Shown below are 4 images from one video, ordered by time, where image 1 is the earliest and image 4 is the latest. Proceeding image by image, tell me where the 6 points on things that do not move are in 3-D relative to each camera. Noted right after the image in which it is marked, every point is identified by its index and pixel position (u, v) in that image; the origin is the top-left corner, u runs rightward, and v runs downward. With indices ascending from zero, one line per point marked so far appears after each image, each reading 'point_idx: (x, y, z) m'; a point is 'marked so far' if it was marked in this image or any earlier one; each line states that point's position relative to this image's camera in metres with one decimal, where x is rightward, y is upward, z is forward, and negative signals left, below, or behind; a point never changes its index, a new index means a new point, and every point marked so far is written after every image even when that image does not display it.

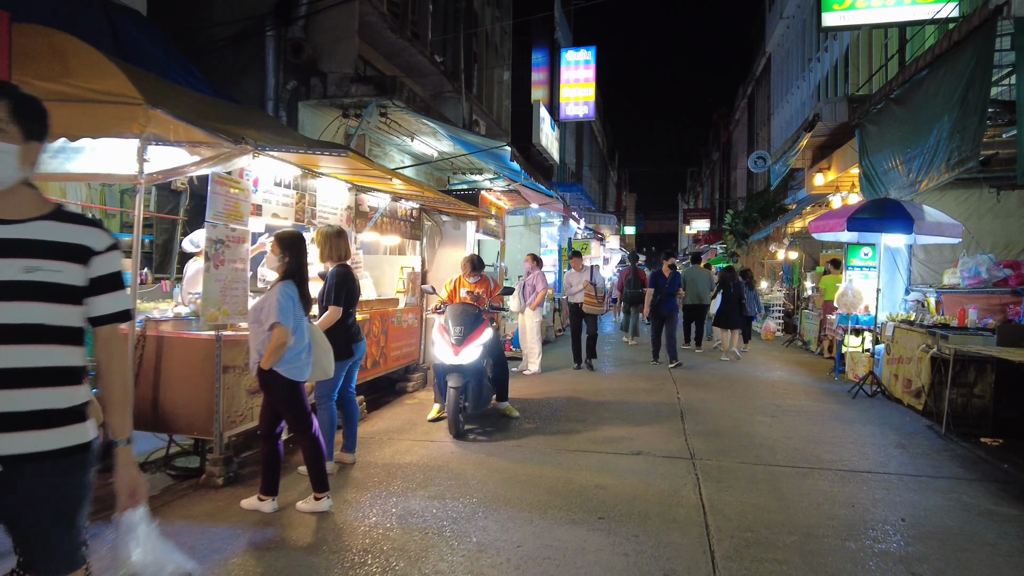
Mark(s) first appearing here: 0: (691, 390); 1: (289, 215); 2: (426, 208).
0: (+2.7, -1.5, +8.2) m
1: (-2.2, +0.7, +5.3) m
2: (-1.3, +1.2, +8.1) m
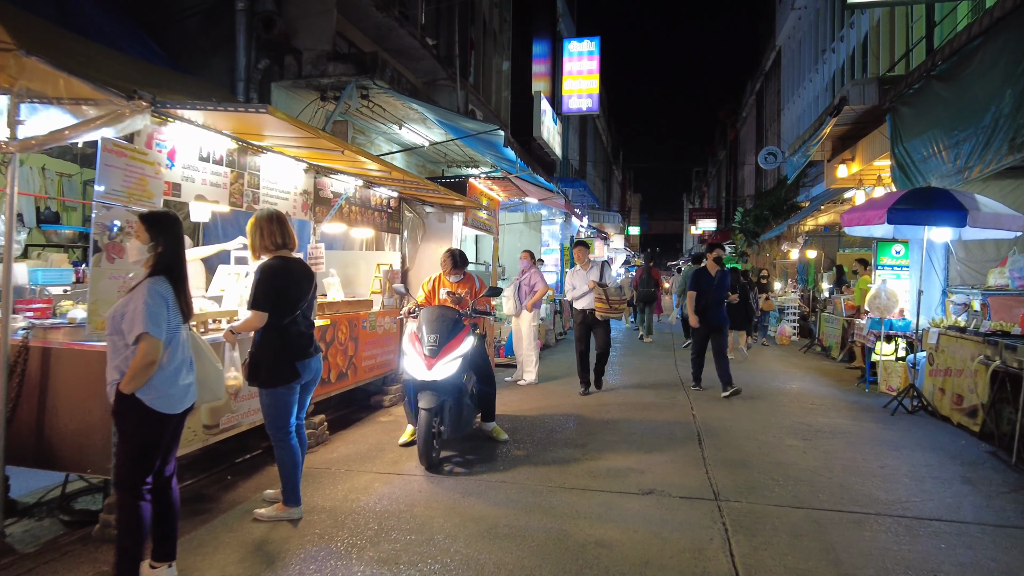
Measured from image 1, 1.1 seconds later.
0: (+2.6, -1.5, +7.2) m
1: (-2.3, +0.7, +4.3) m
2: (-1.4, +1.2, +7.1) m
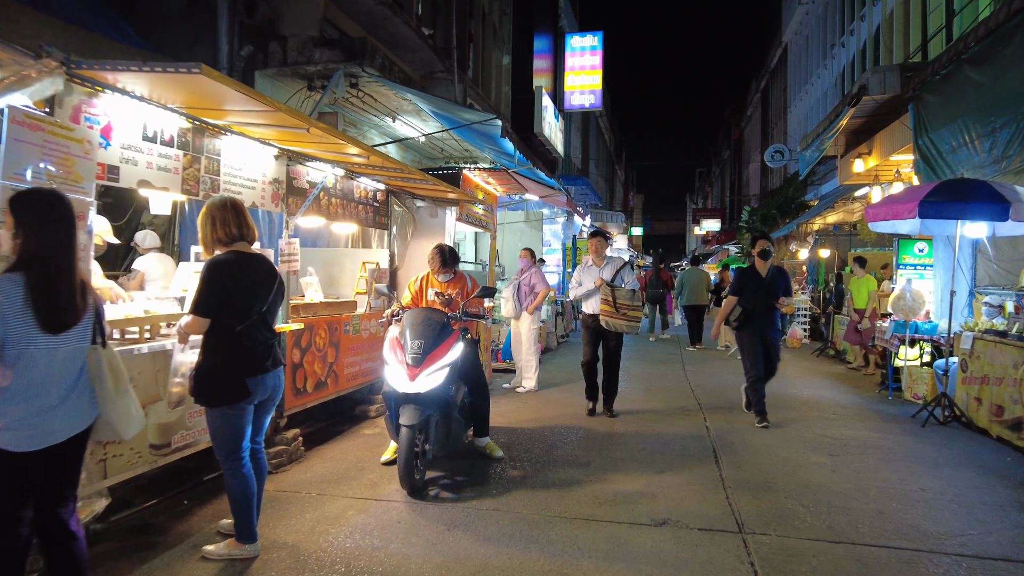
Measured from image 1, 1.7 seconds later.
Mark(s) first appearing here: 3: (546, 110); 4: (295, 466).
0: (+2.5, -1.5, +6.6) m
1: (-2.3, +0.7, +3.8) m
2: (-1.4, +1.2, +6.6) m
3: (+1.2, +6.4, +19.6) m
4: (-1.9, -1.6, +4.9) m
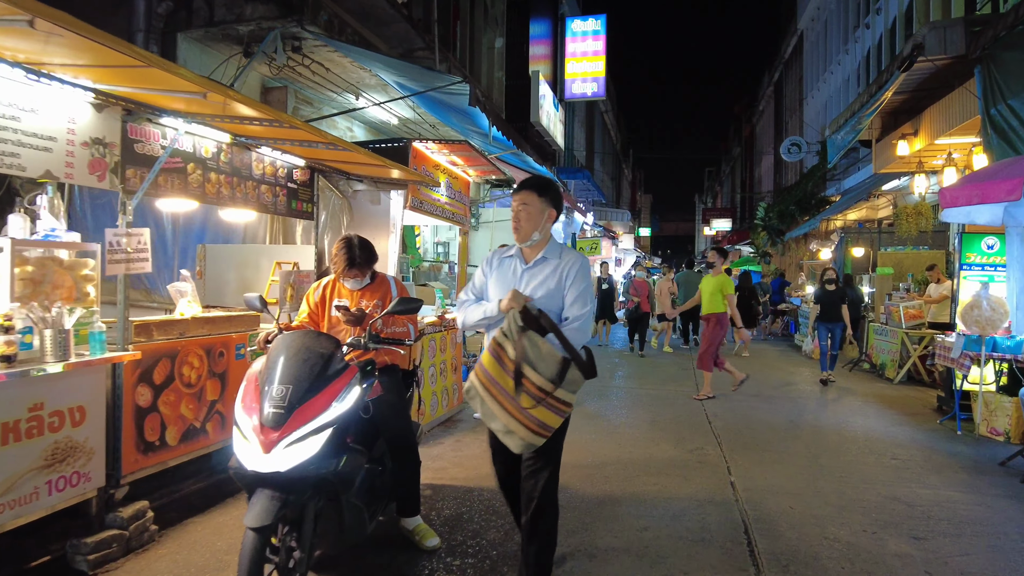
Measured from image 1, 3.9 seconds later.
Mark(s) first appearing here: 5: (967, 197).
0: (+2.2, -1.6, +5.0) m
1: (-2.7, +0.6, +2.2) m
2: (-1.8, +1.1, +5.0) m
3: (+1.1, +6.3, +18.1) m
4: (-2.3, -1.7, +3.3) m
5: (+4.3, +0.9, +5.1) m
